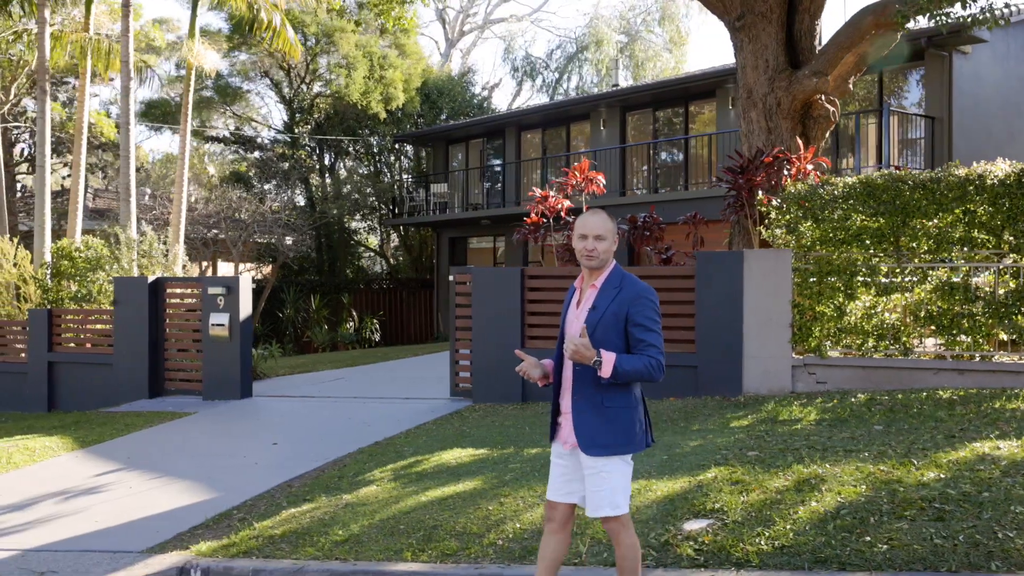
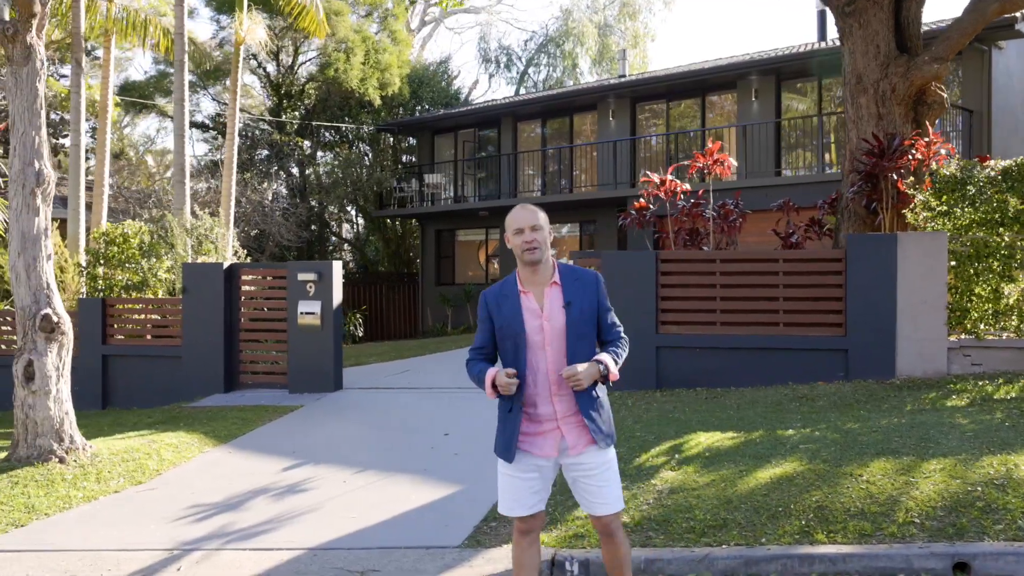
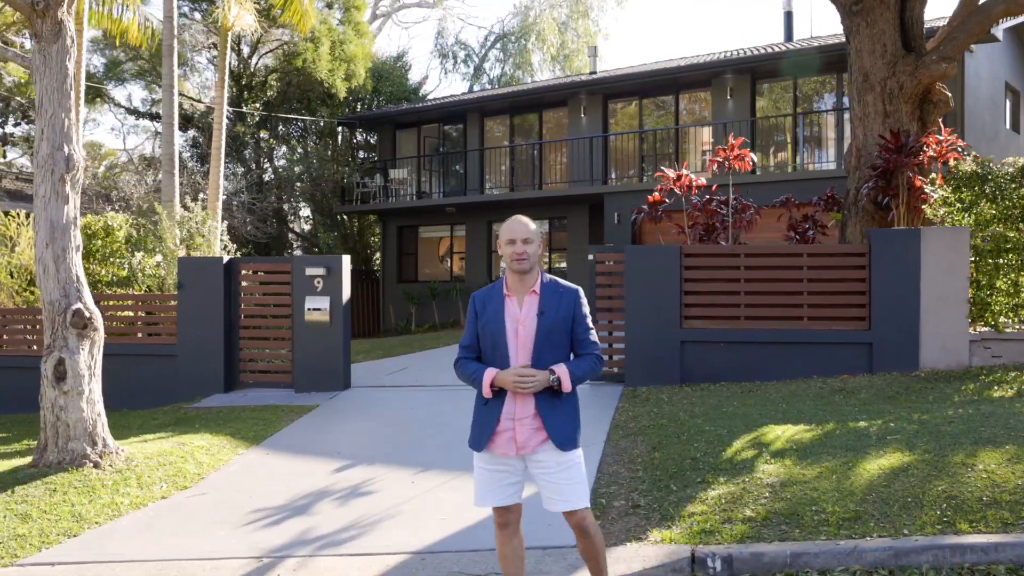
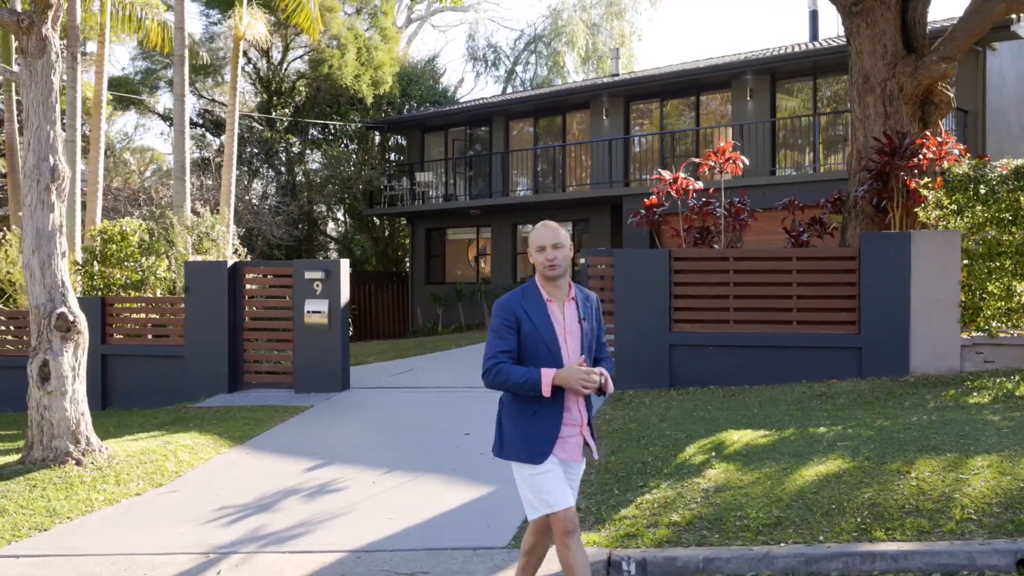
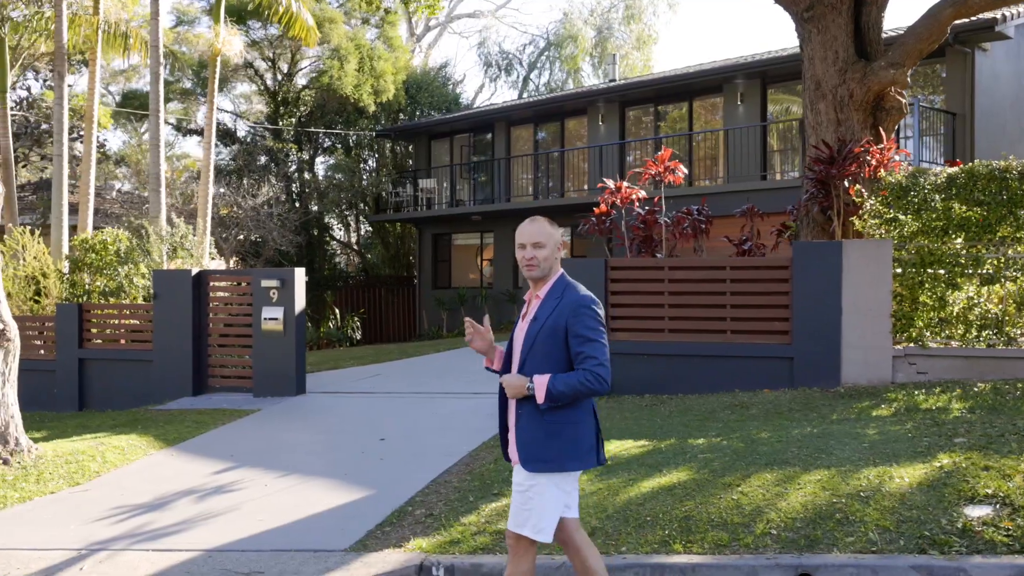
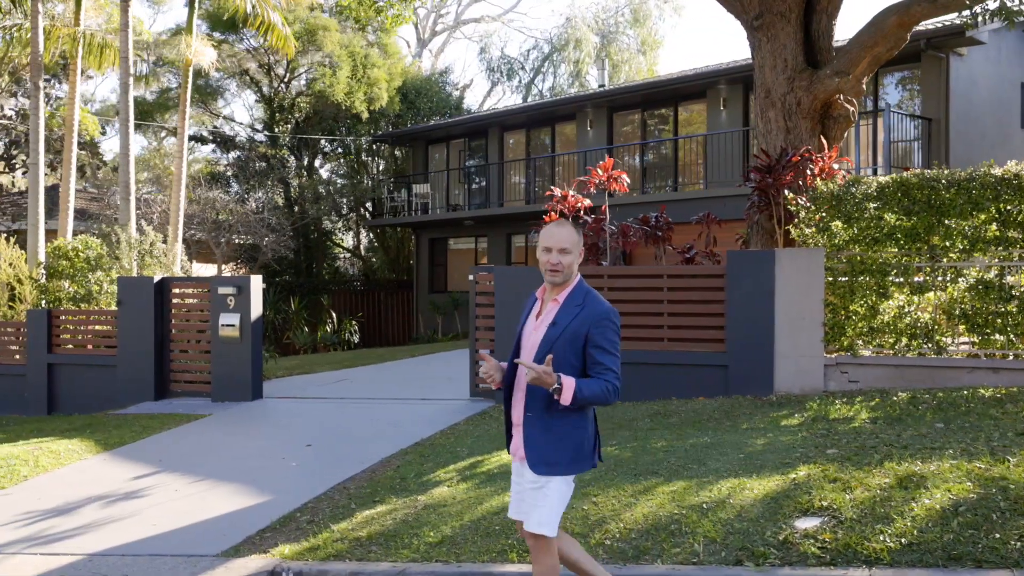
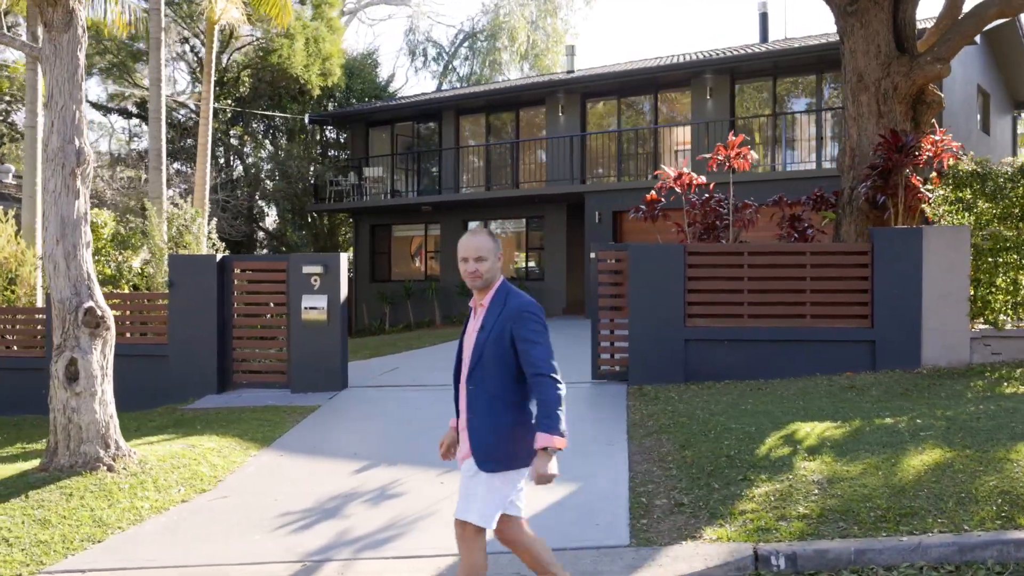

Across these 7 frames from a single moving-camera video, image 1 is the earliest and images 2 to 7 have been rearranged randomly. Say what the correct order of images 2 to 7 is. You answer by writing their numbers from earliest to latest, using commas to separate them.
6, 5, 2, 4, 3, 7
